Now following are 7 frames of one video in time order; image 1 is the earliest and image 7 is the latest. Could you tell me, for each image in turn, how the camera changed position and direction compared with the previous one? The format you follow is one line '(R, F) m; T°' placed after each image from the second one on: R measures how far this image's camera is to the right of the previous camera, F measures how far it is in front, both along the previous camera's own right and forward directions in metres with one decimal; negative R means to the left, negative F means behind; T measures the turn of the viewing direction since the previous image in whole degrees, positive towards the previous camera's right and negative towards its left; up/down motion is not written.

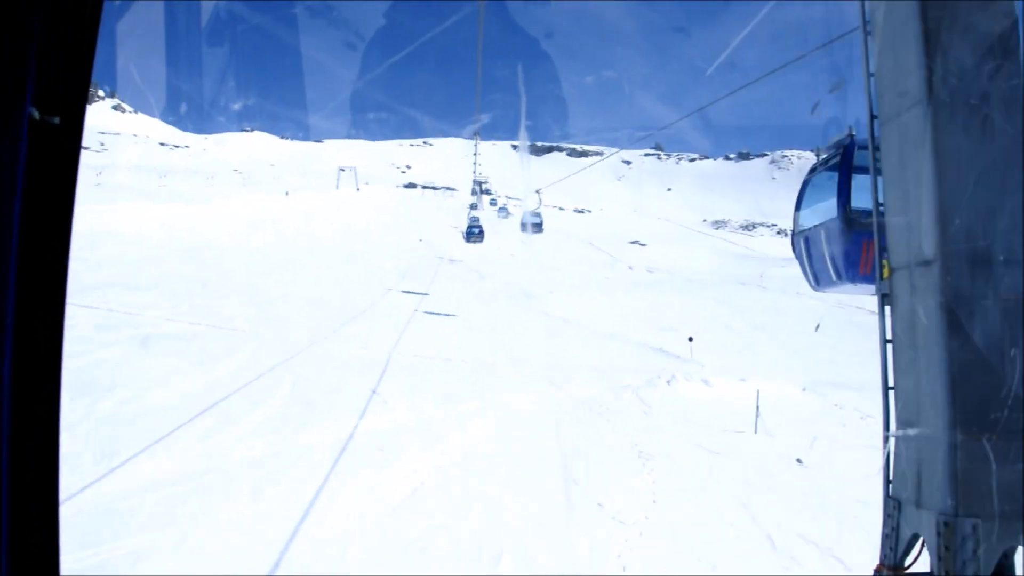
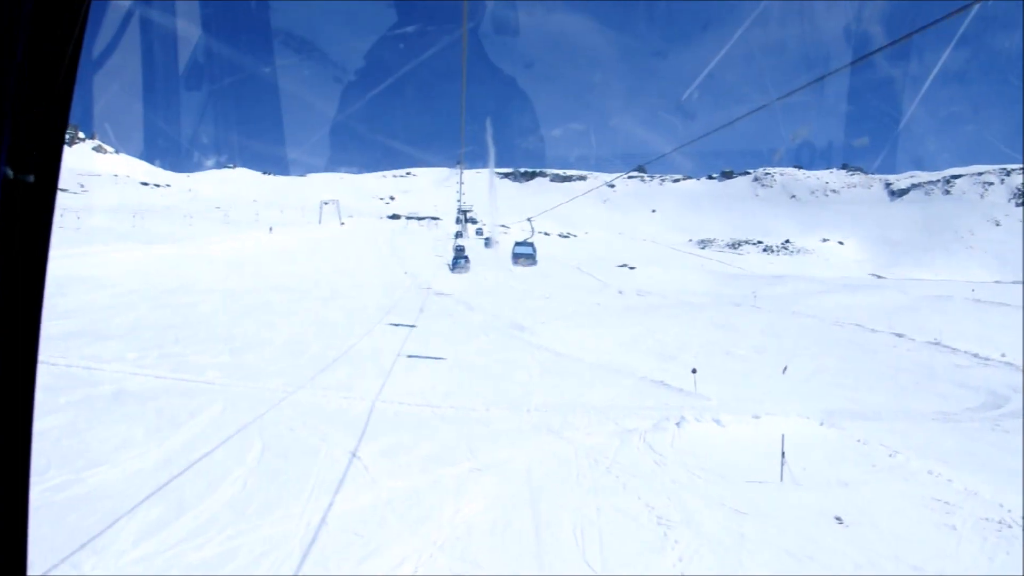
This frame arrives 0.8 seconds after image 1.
(0.0, +0.8) m; +1°
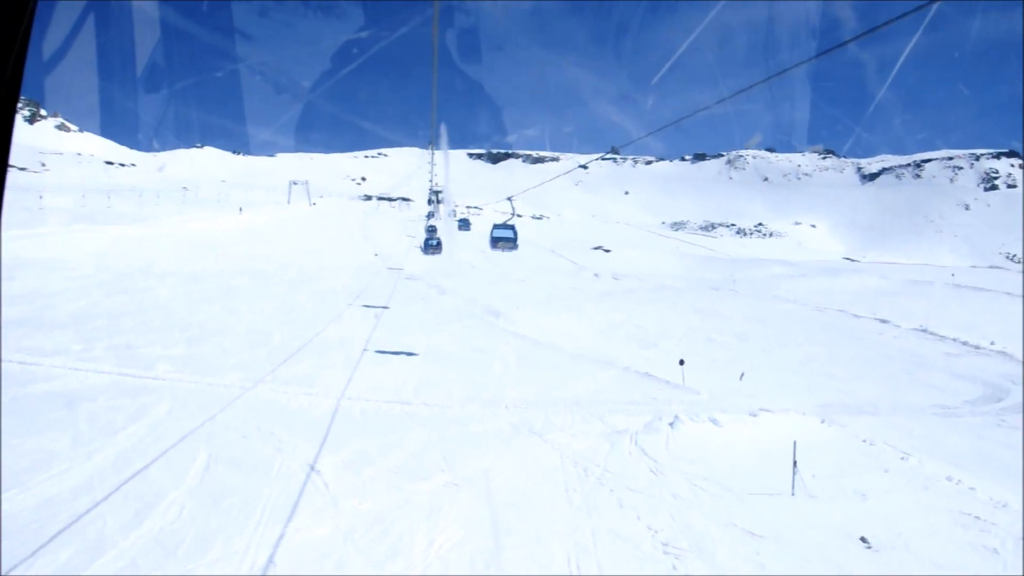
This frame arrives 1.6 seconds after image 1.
(-0.1, +0.8) m; +2°
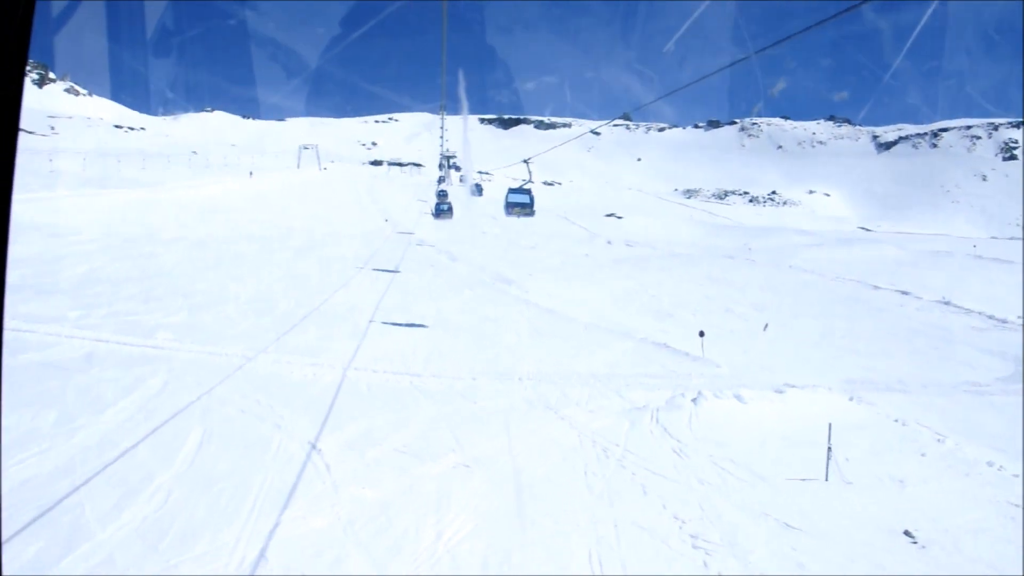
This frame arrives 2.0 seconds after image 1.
(0.0, +0.4) m; -1°
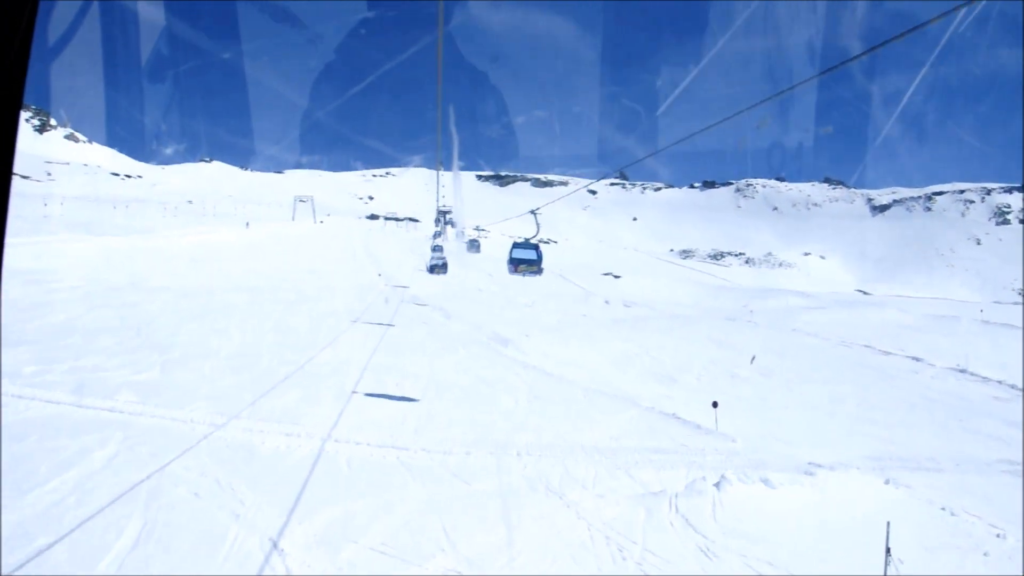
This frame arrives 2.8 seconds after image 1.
(-0.1, +0.8) m; 0°
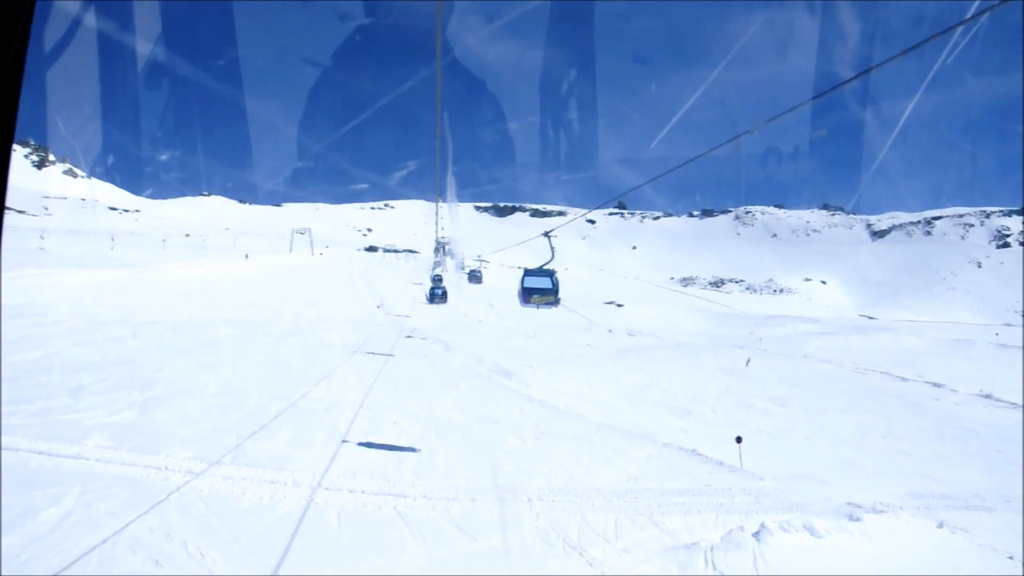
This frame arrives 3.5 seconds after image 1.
(-0.1, +0.7) m; 0°
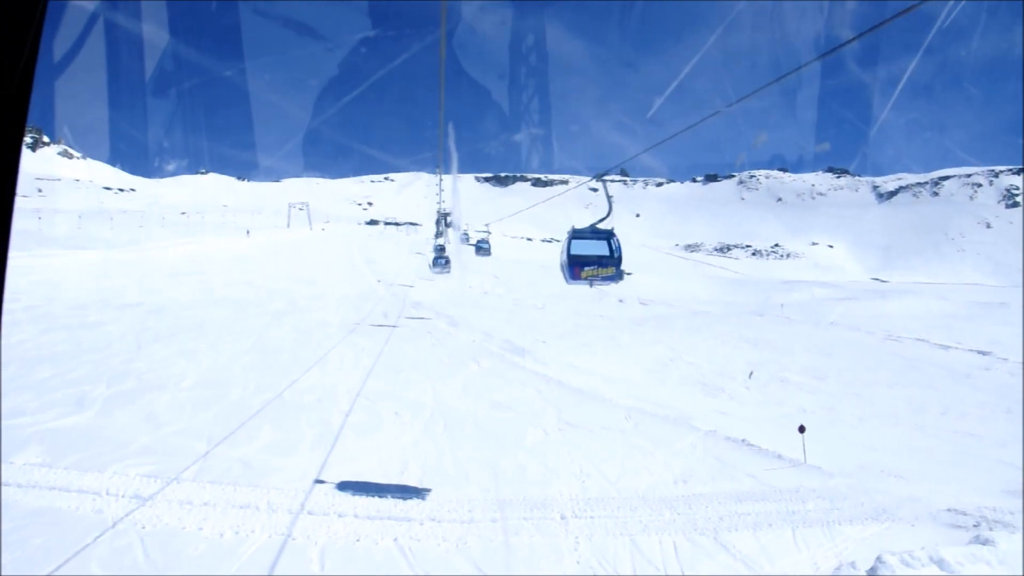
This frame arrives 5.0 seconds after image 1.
(-0.1, +1.4) m; 0°
